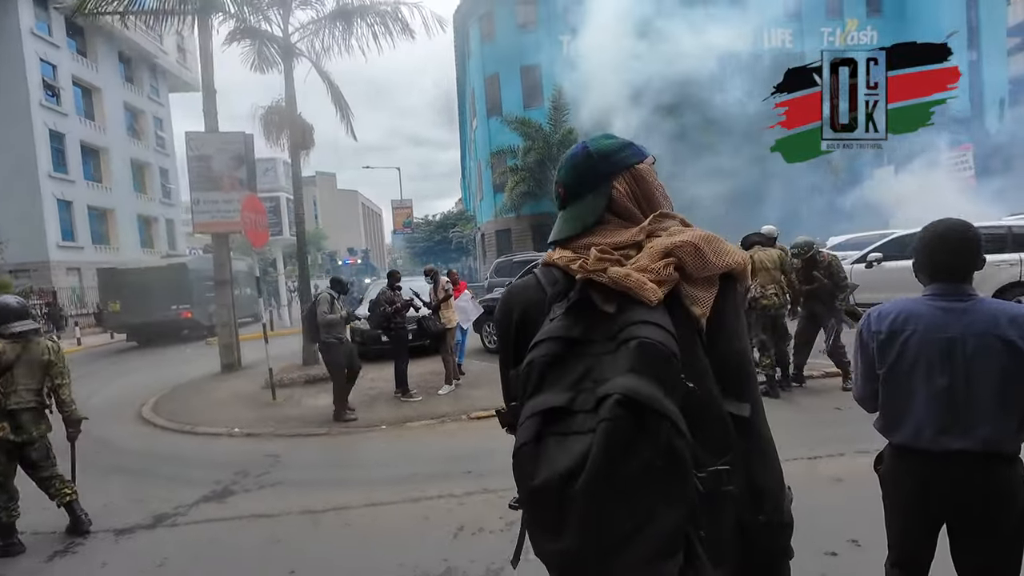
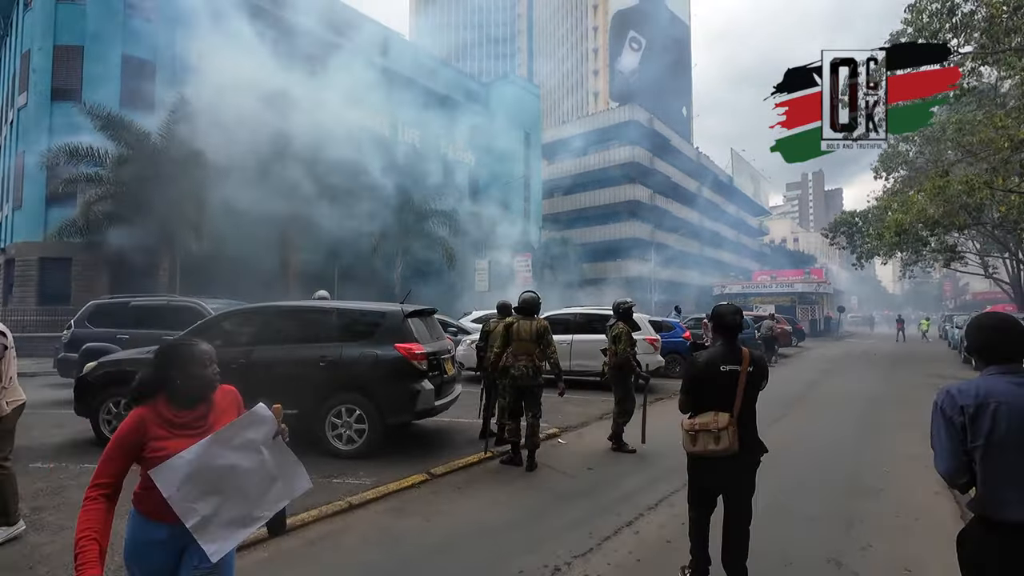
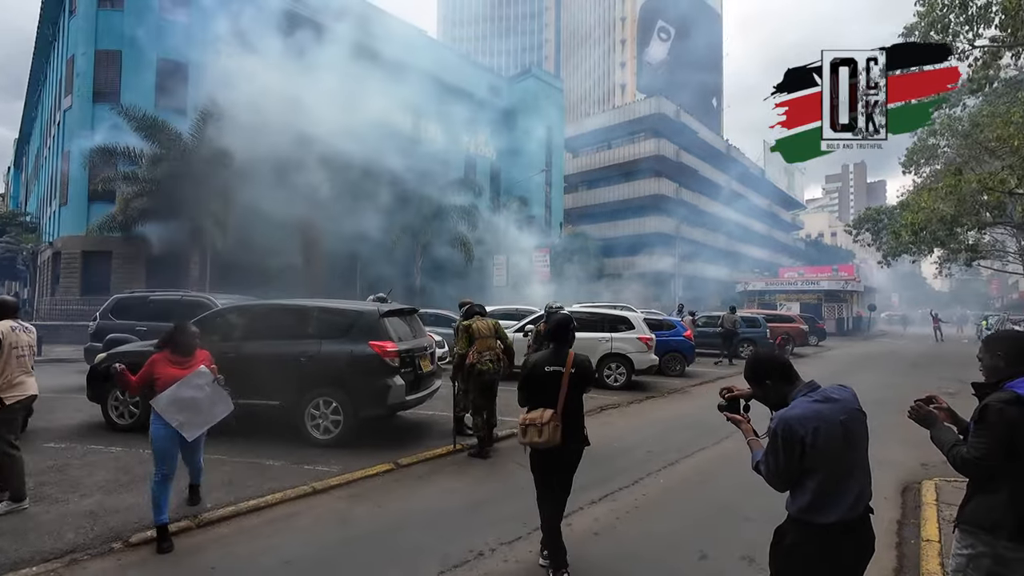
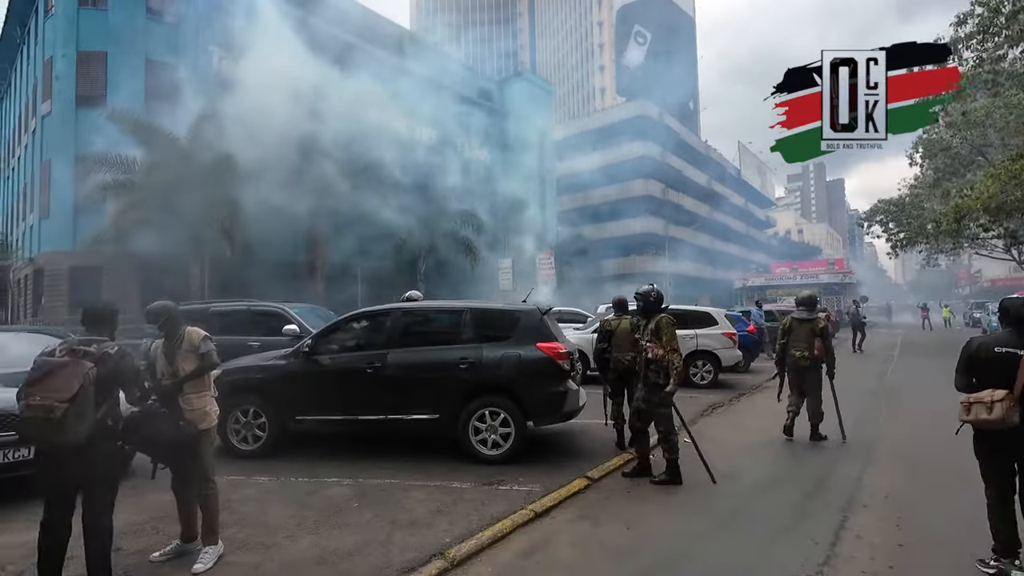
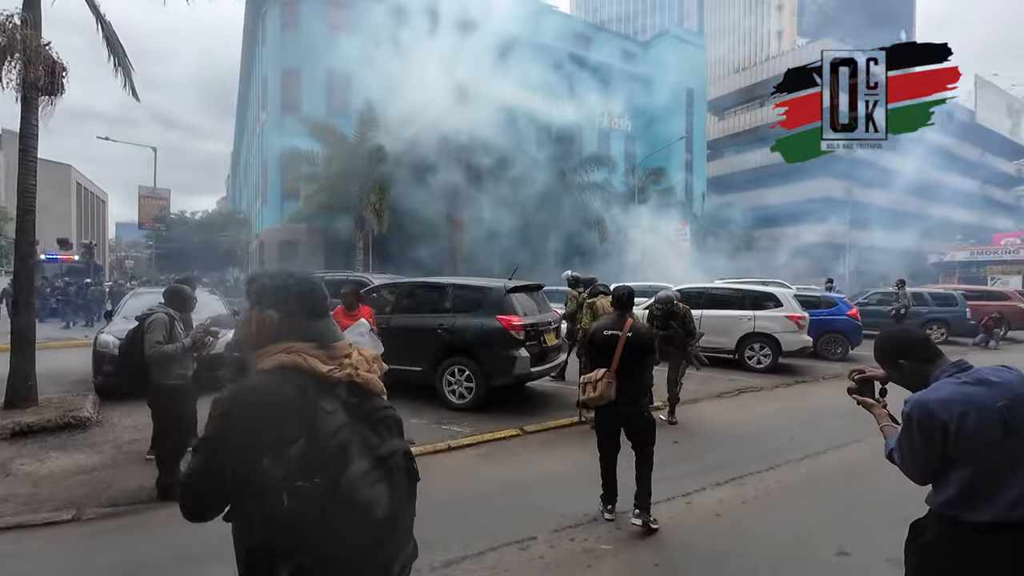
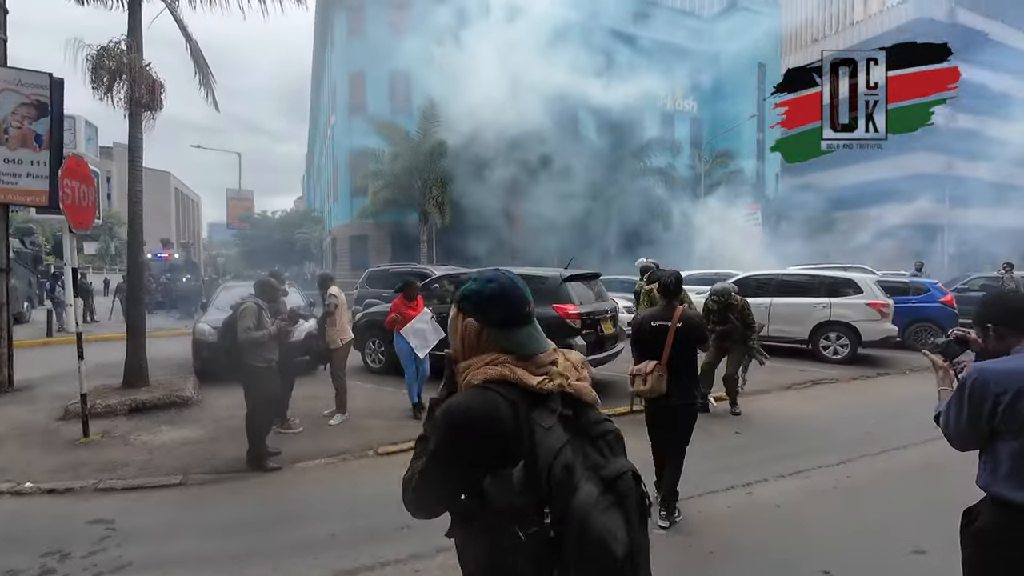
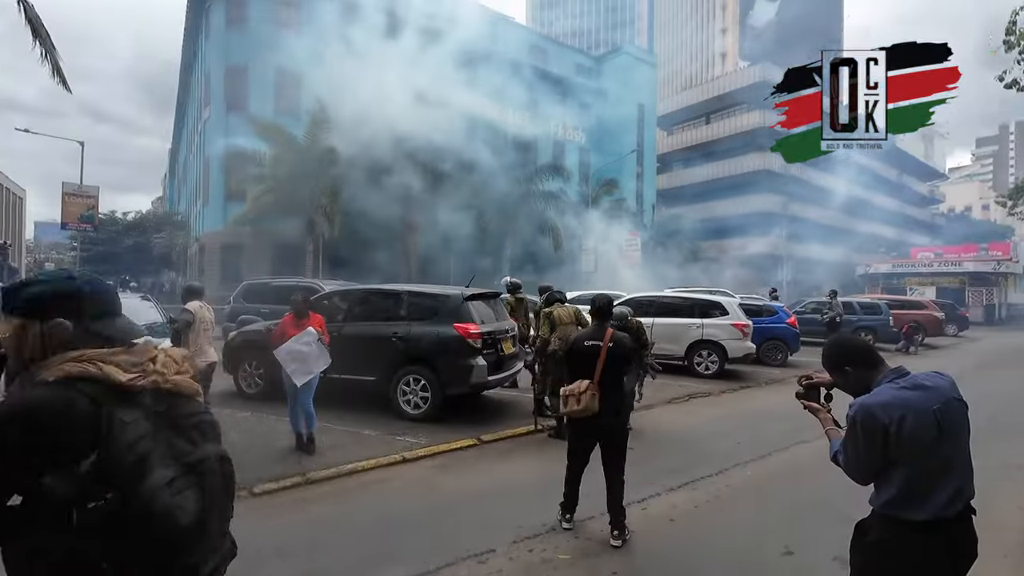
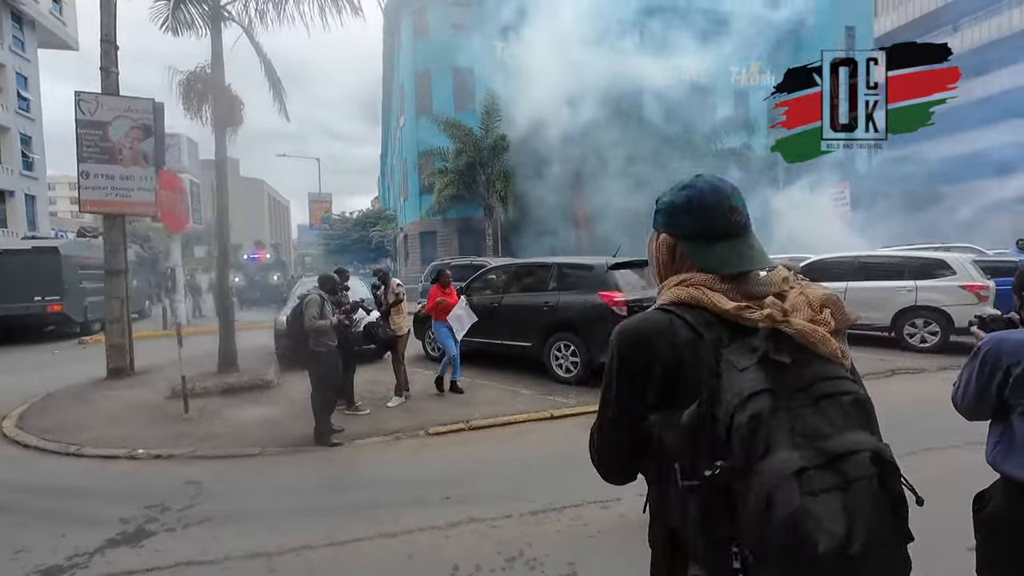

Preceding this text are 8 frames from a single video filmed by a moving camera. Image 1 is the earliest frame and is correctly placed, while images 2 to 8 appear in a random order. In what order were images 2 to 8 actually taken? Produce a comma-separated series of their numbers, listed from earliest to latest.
8, 6, 5, 7, 3, 2, 4
